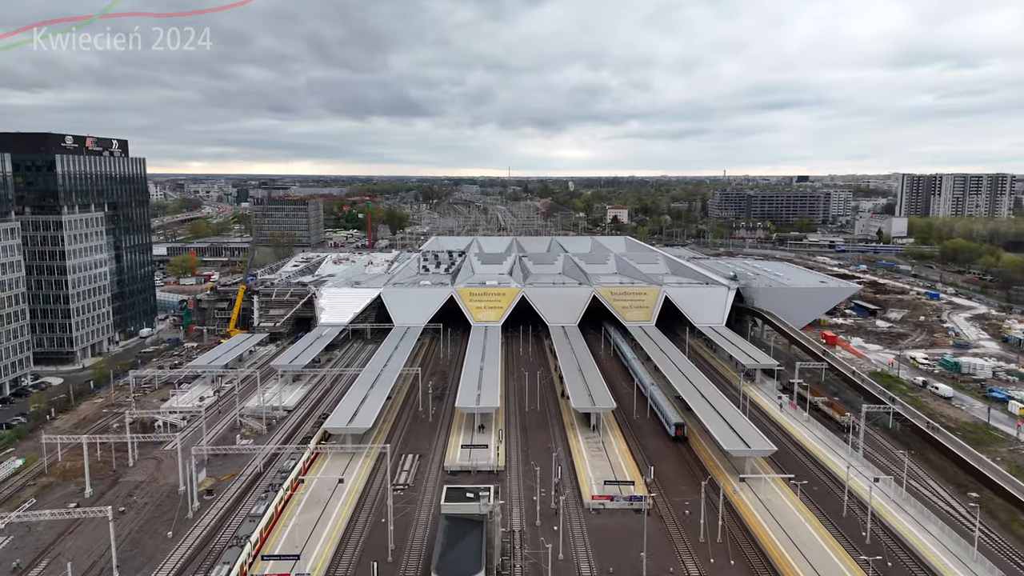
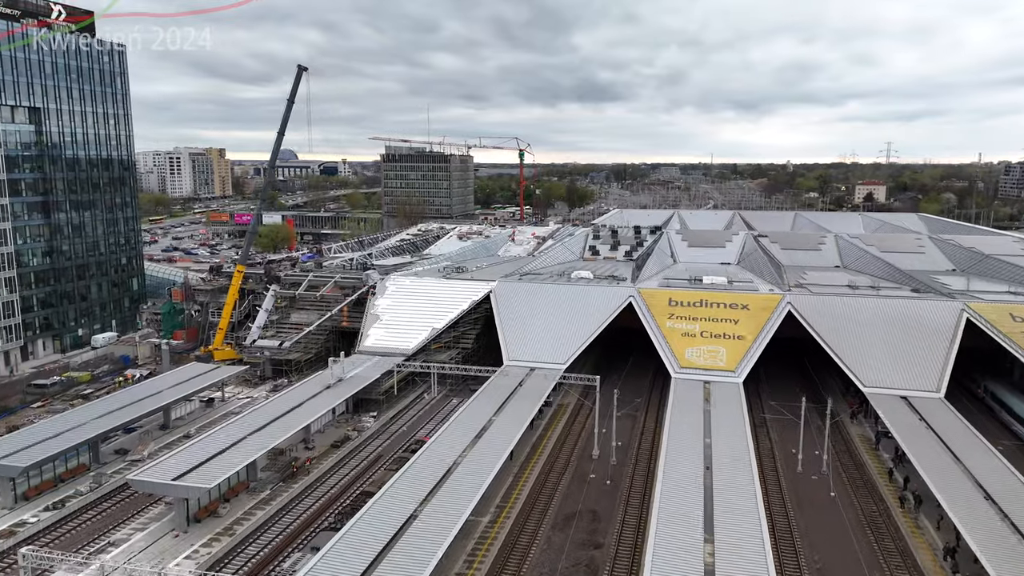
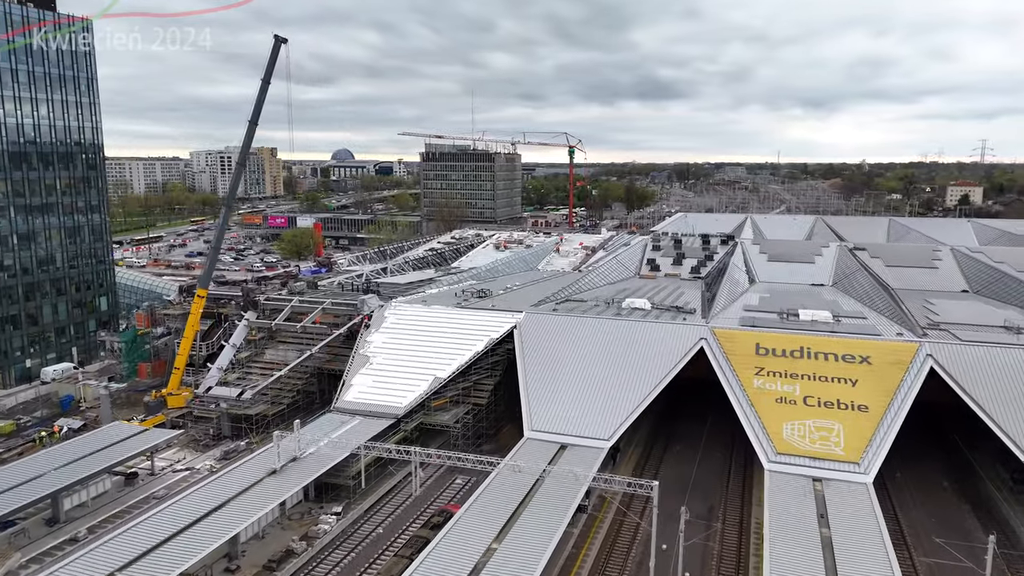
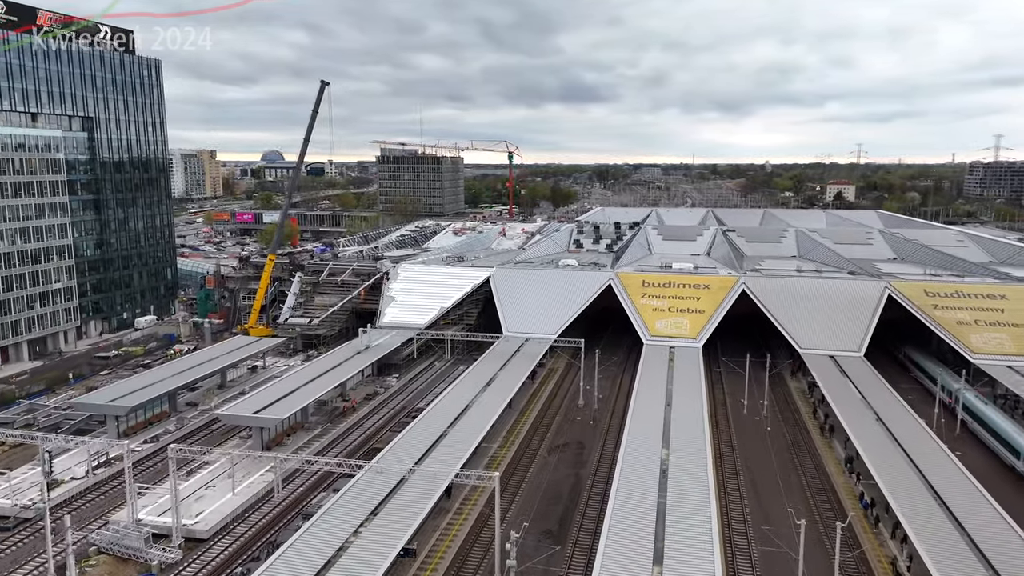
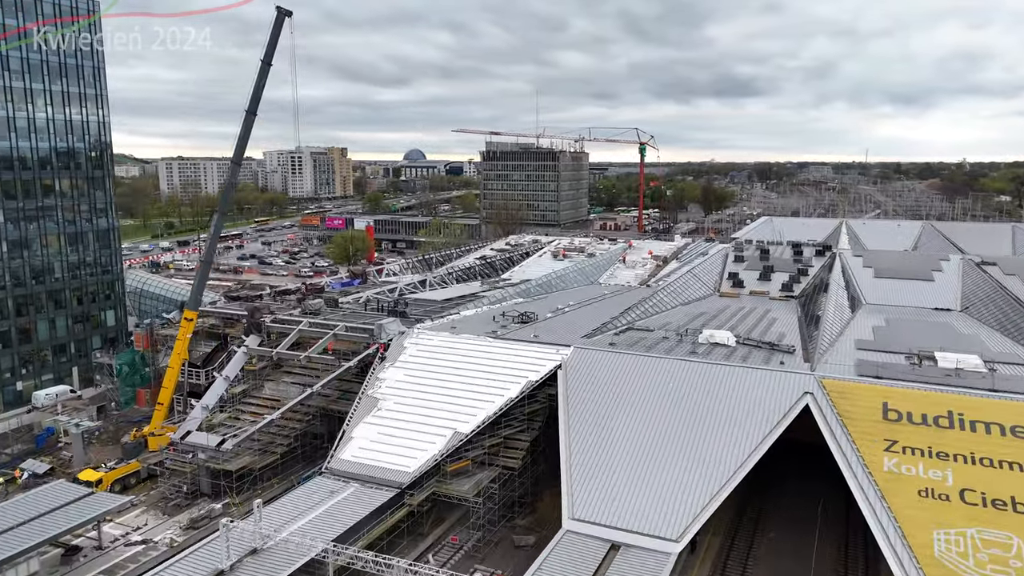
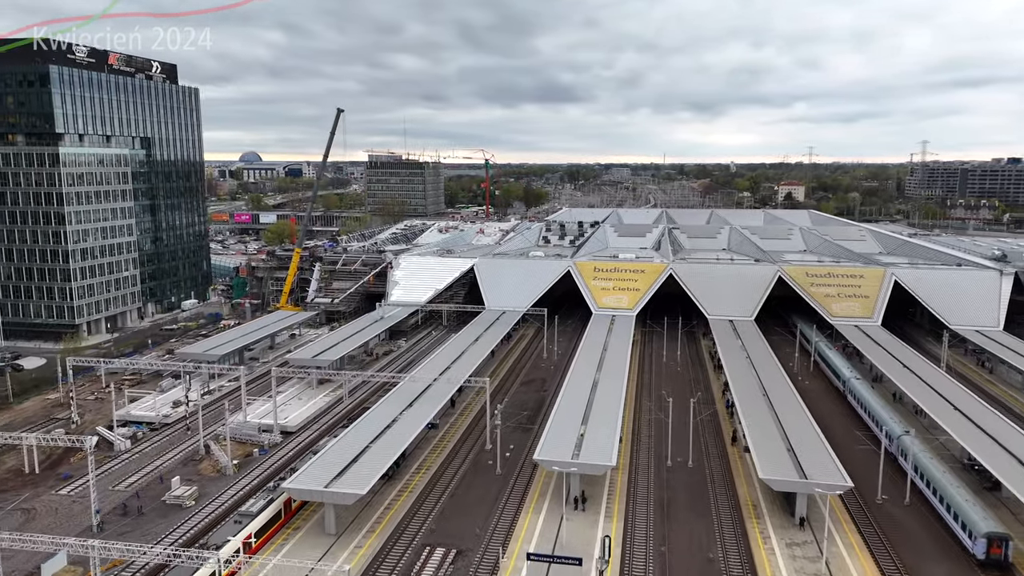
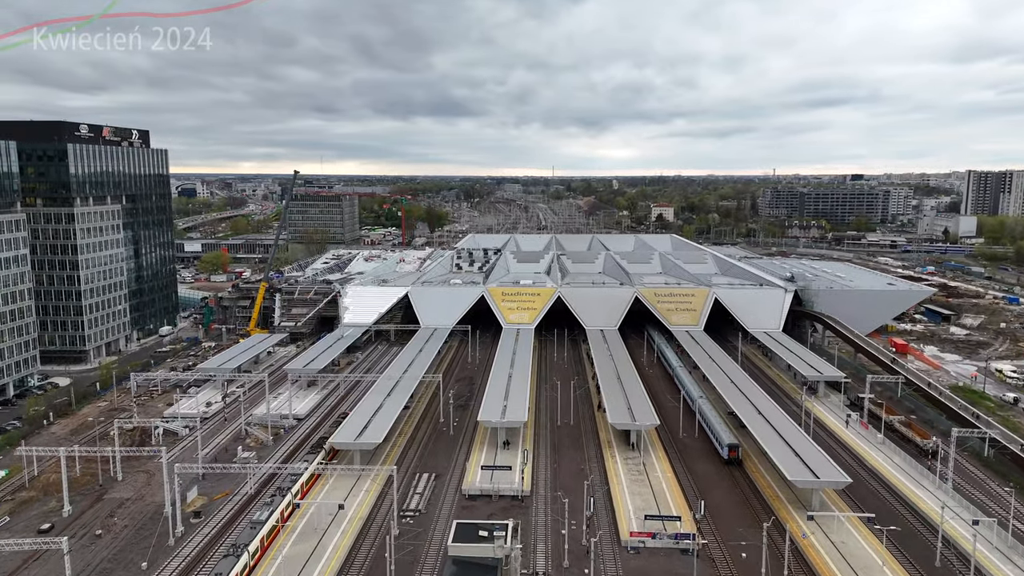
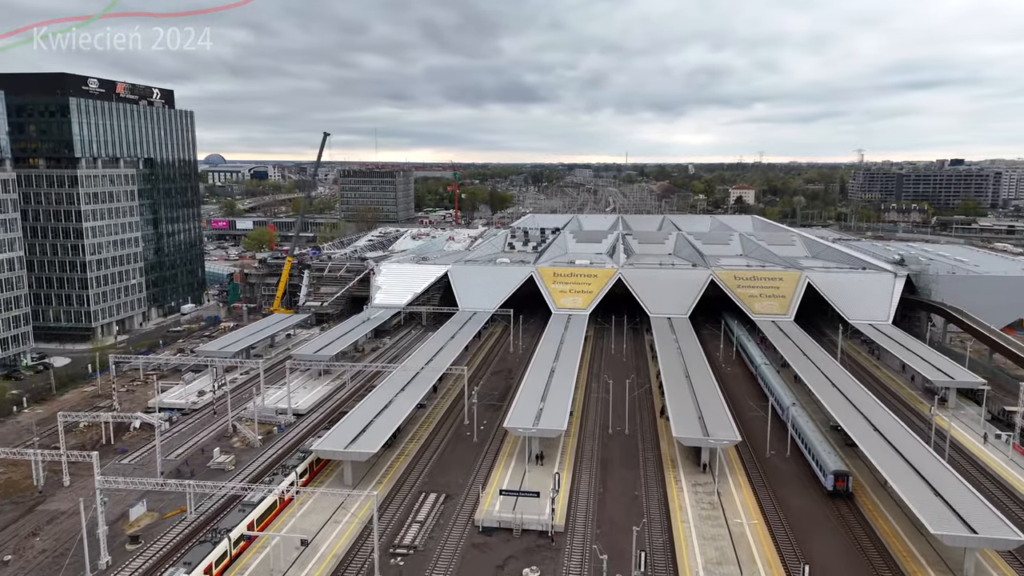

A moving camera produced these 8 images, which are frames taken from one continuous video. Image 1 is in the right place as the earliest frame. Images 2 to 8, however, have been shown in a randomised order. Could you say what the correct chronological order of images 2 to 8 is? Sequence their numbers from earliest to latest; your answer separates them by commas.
7, 8, 6, 4, 2, 3, 5
